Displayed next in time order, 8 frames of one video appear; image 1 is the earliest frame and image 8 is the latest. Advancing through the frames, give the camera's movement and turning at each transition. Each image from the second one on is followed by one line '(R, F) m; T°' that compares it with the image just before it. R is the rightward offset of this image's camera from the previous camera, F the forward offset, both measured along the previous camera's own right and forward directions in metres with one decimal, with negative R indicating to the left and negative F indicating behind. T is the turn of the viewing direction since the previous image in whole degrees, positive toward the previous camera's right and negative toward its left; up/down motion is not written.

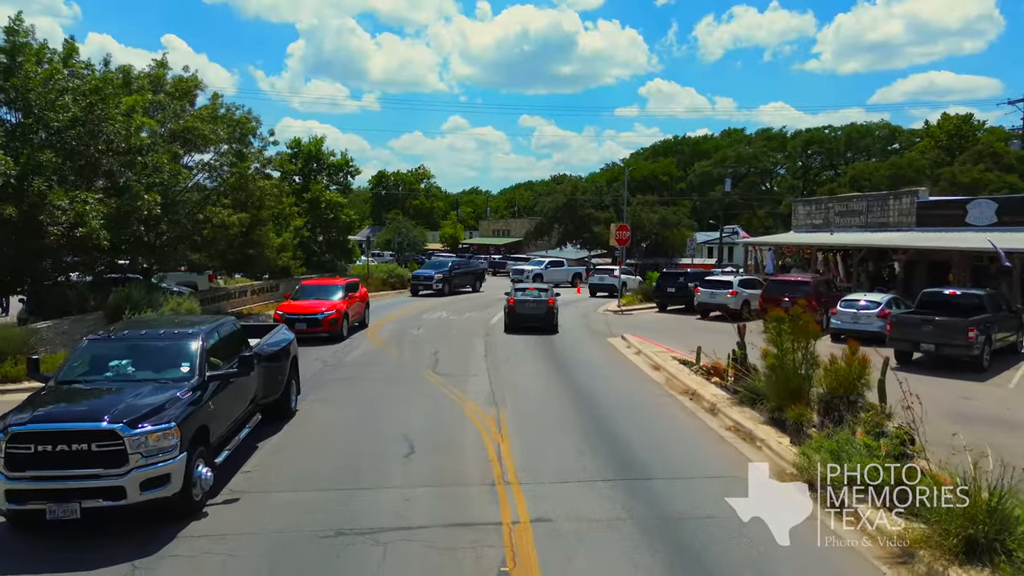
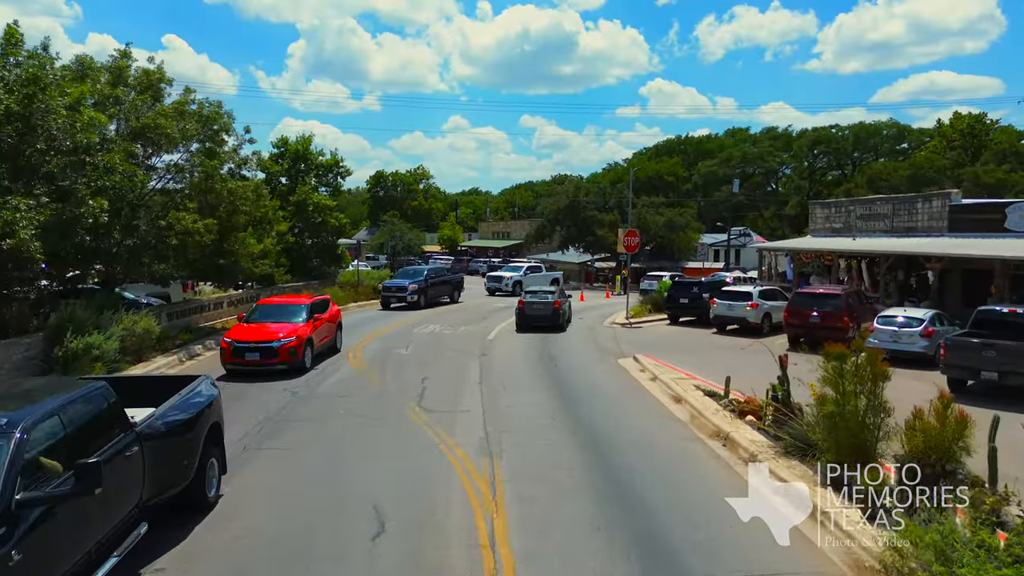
(0.0, +2.0) m; 0°
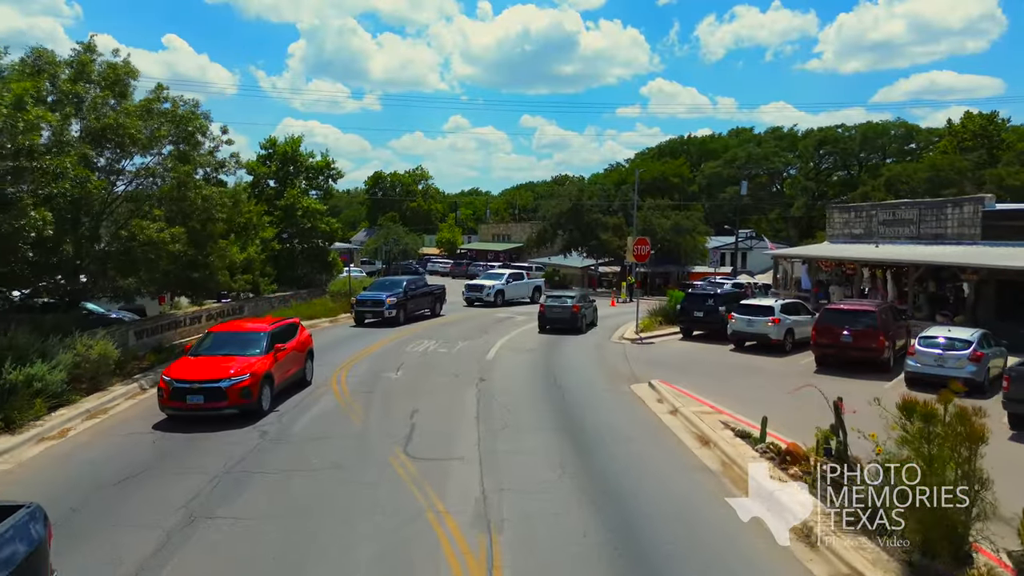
(0.0, +1.7) m; 0°
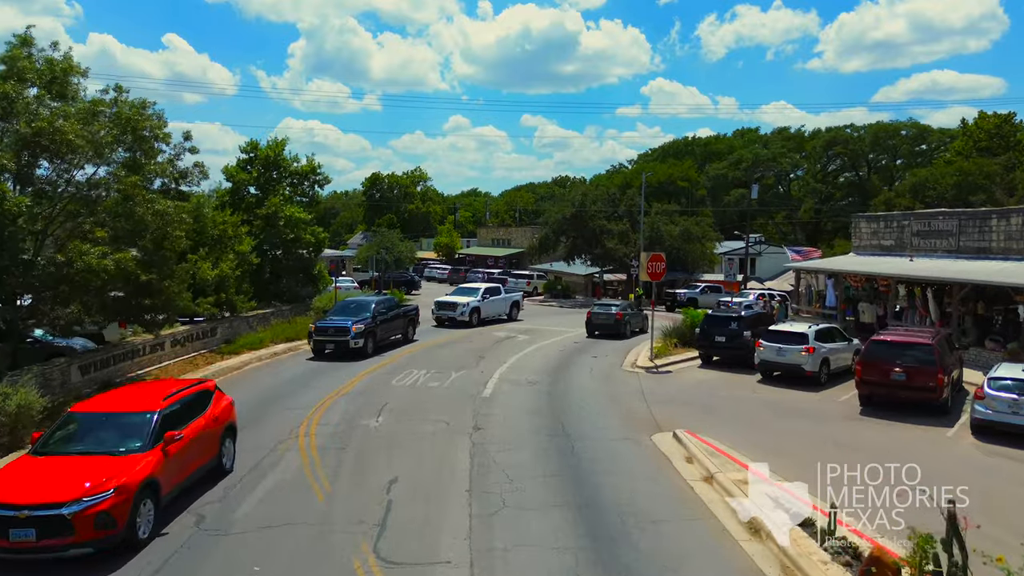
(0.0, +2.3) m; 0°
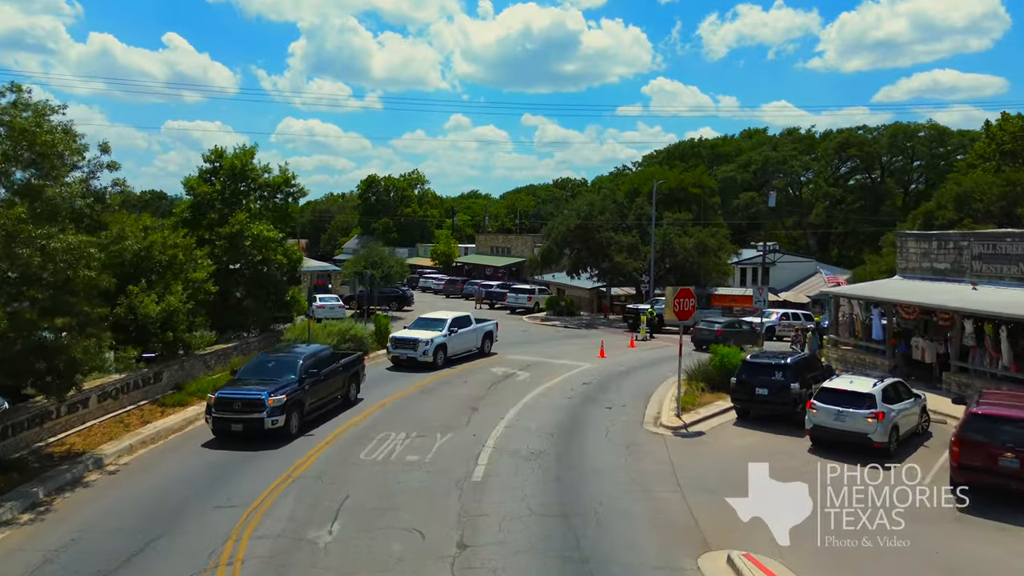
(0.0, +3.3) m; 0°
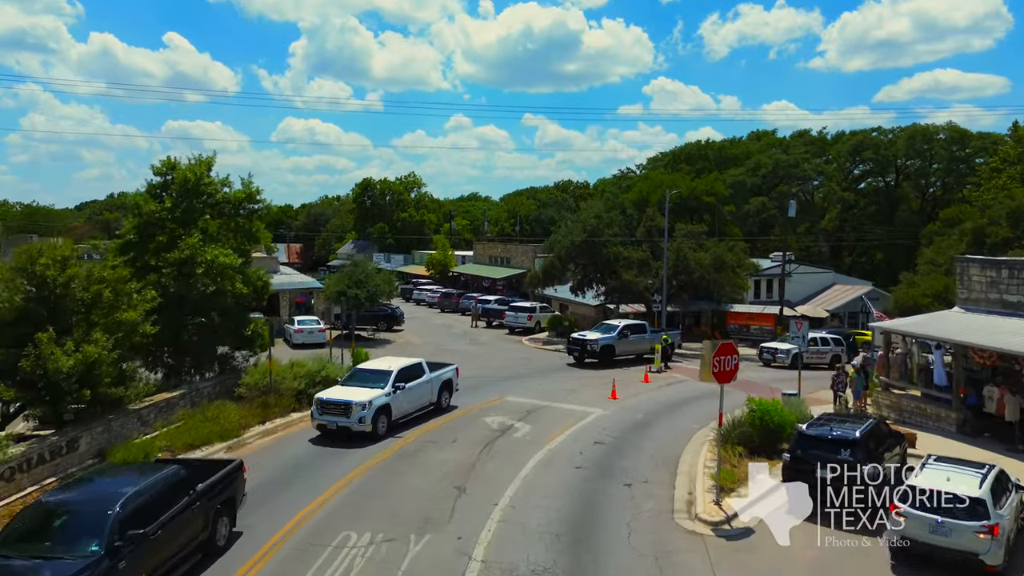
(+0.1, +3.4) m; 0°
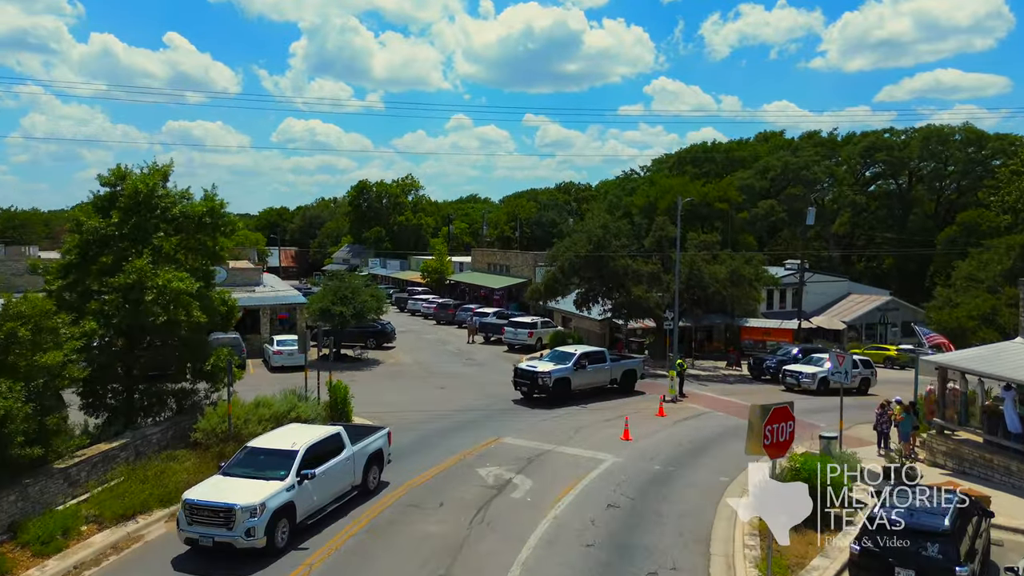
(+0.1, +2.7) m; 0°
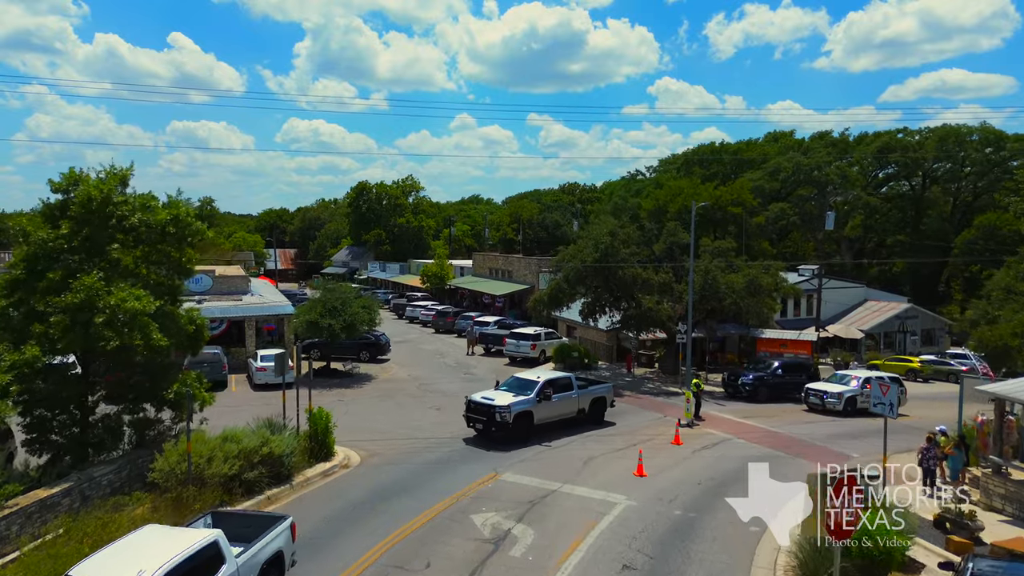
(+0.1, +2.1) m; 0°
